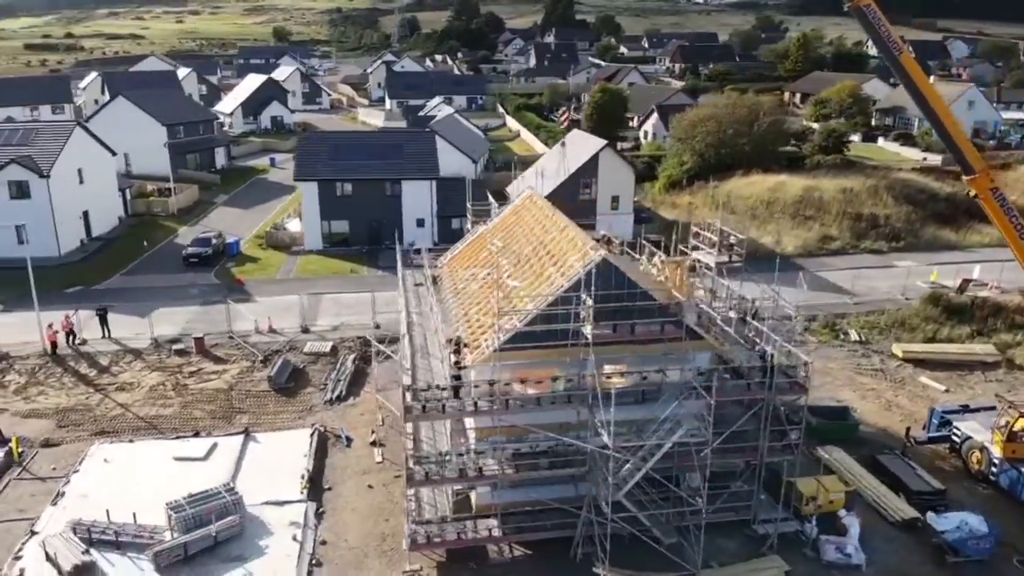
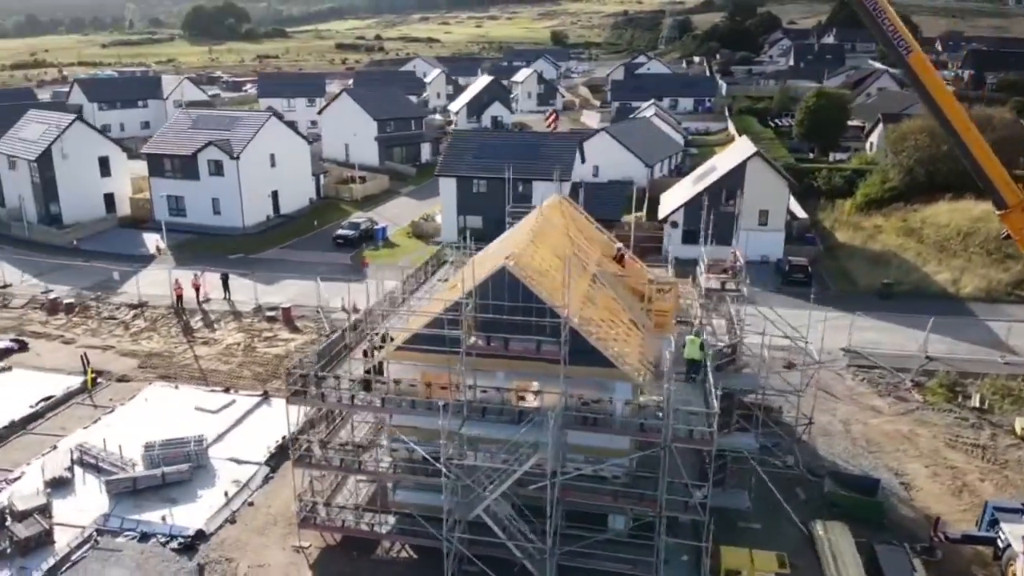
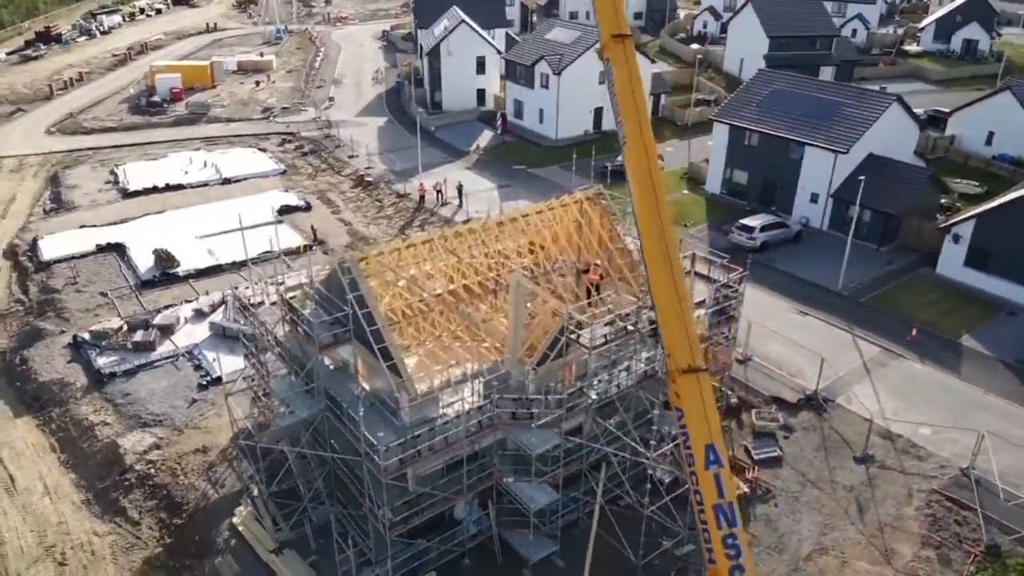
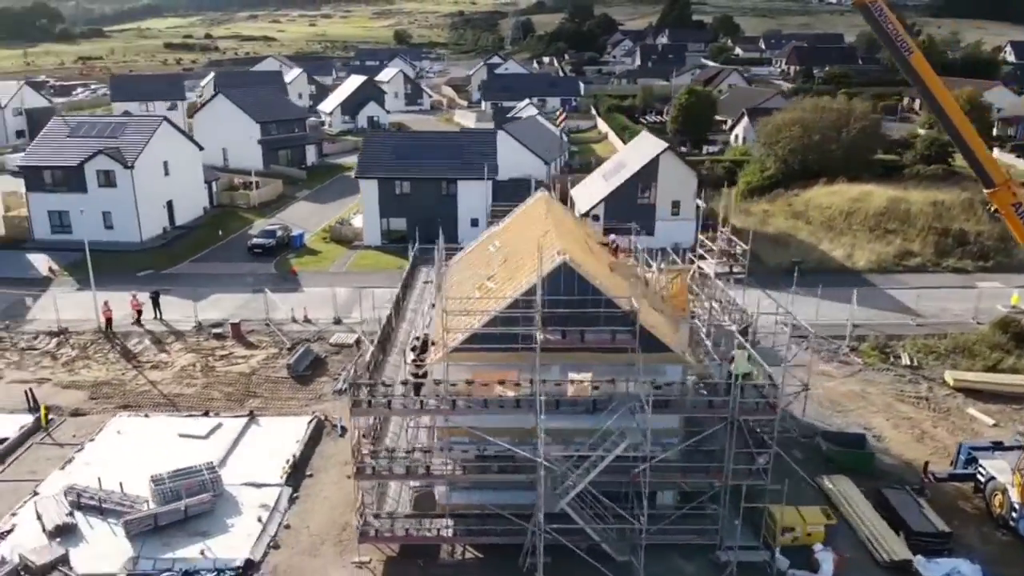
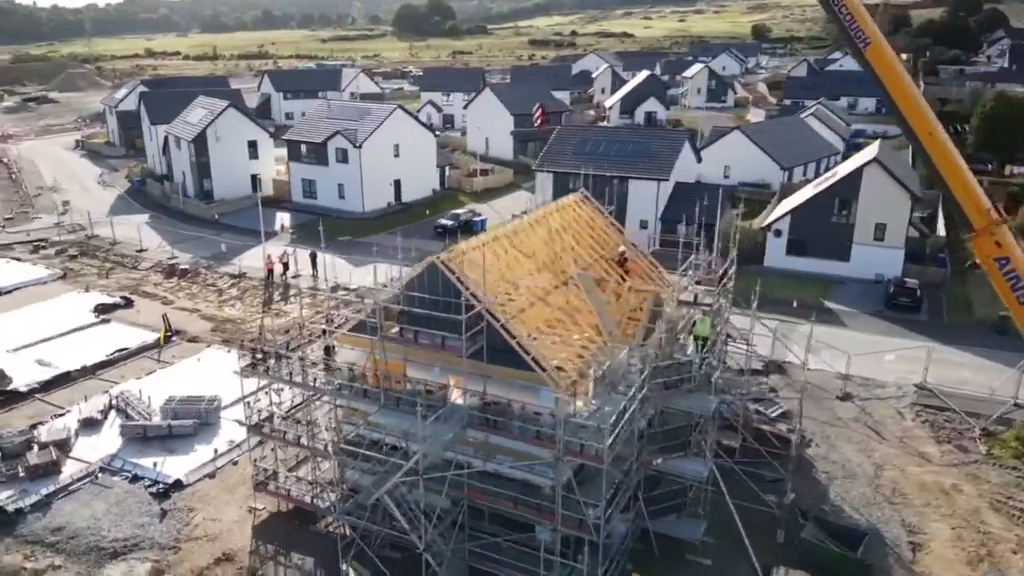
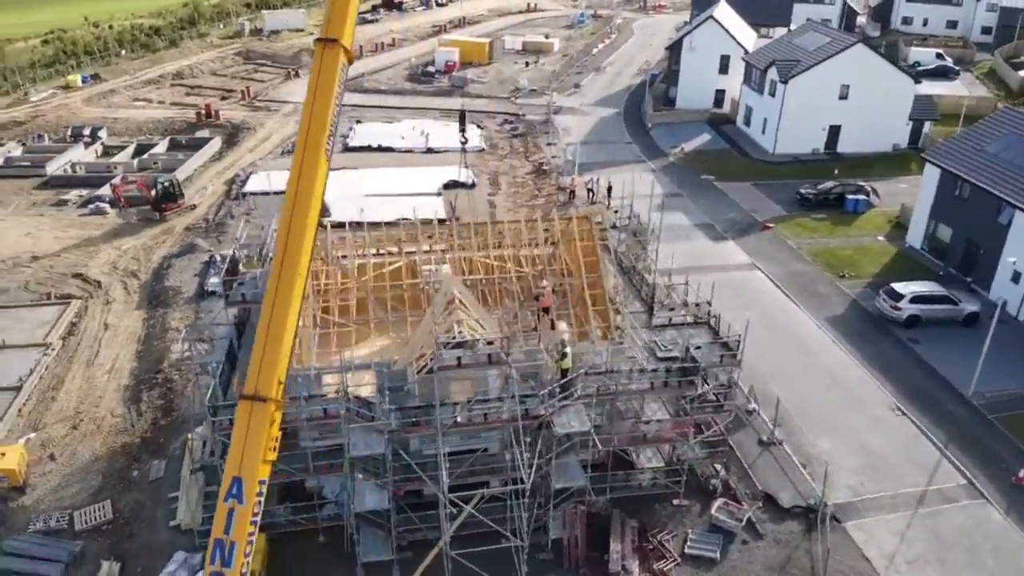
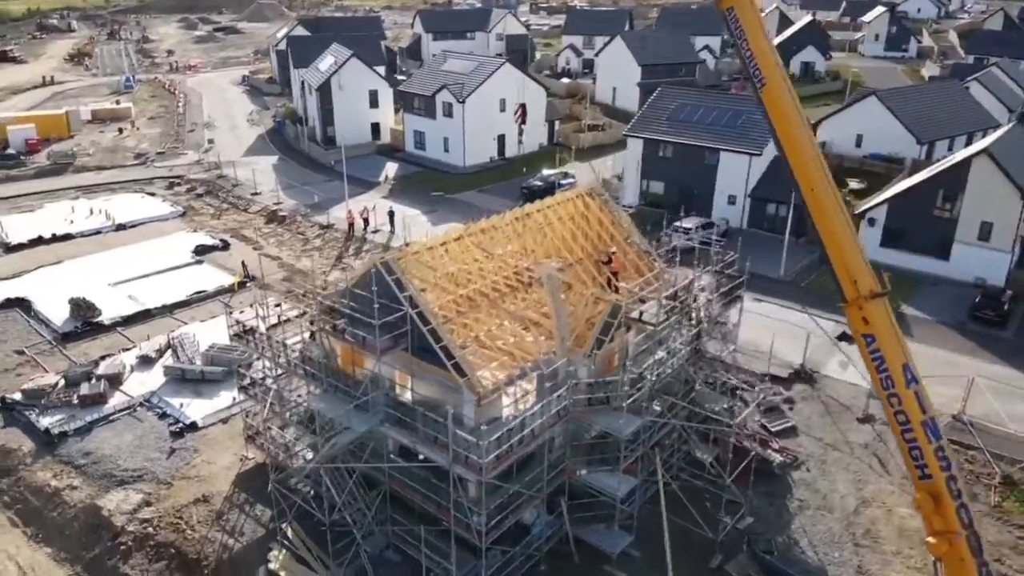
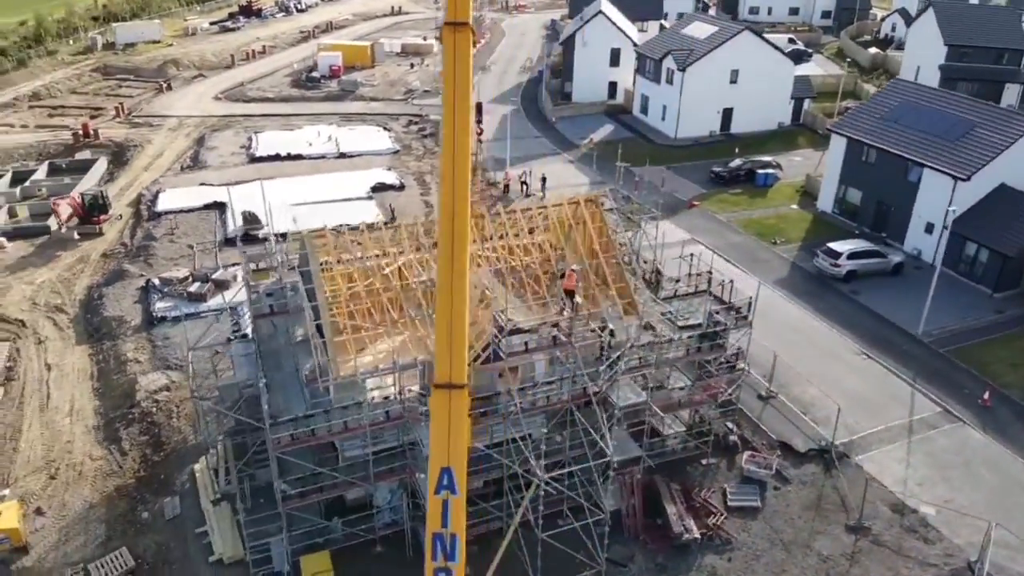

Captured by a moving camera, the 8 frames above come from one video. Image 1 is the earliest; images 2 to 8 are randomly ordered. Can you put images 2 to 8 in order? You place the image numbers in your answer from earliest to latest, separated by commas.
4, 2, 5, 7, 3, 8, 6
